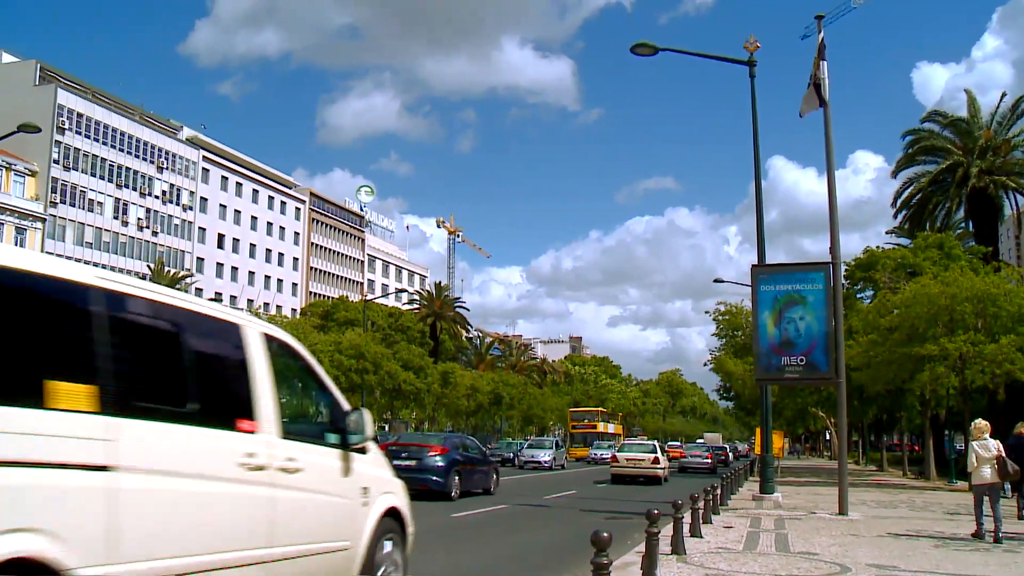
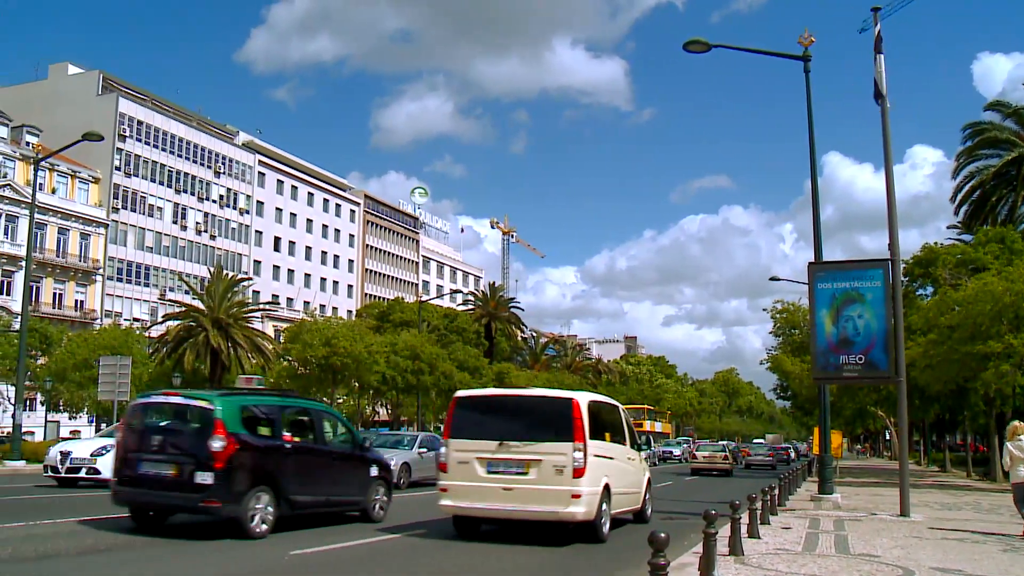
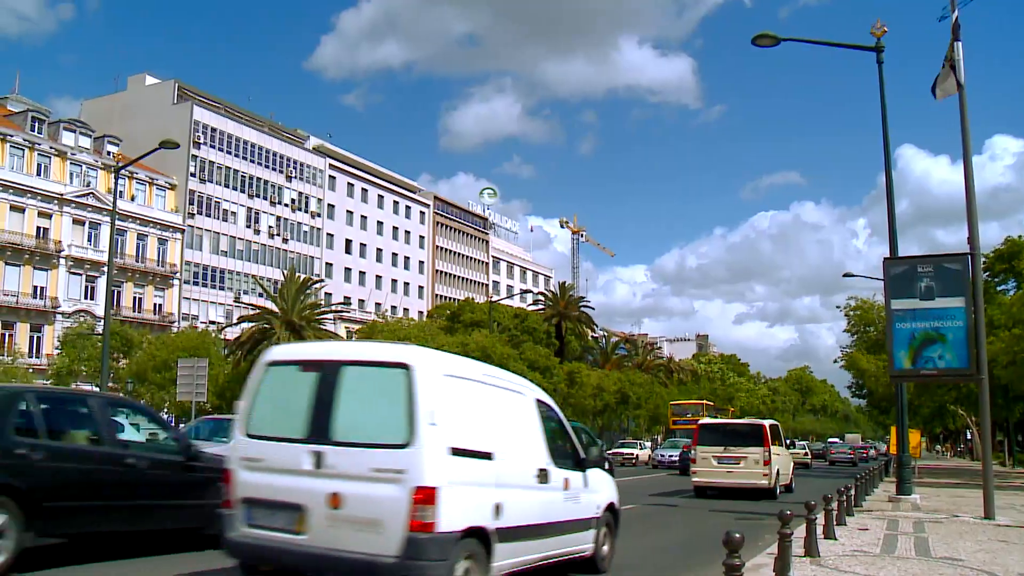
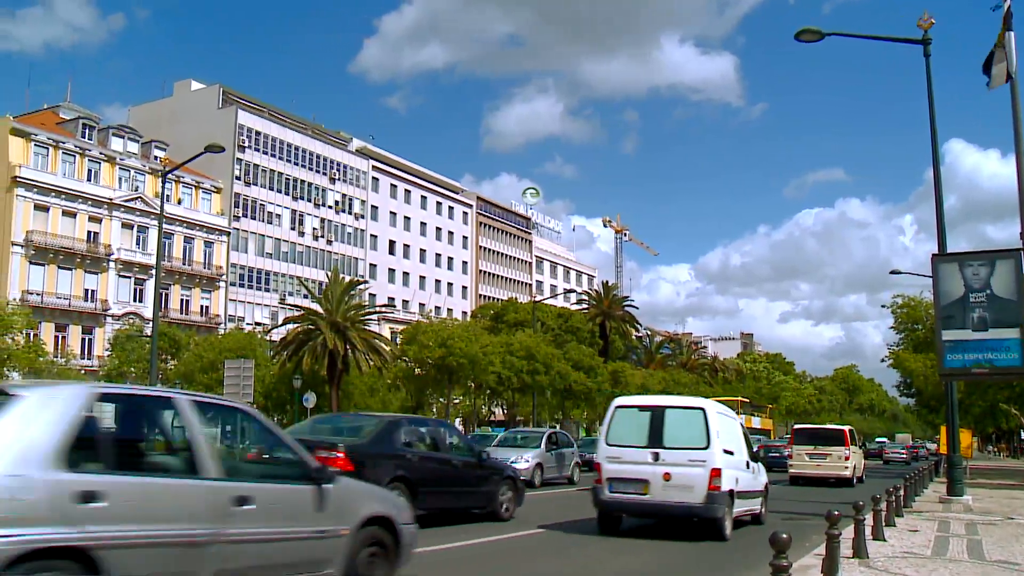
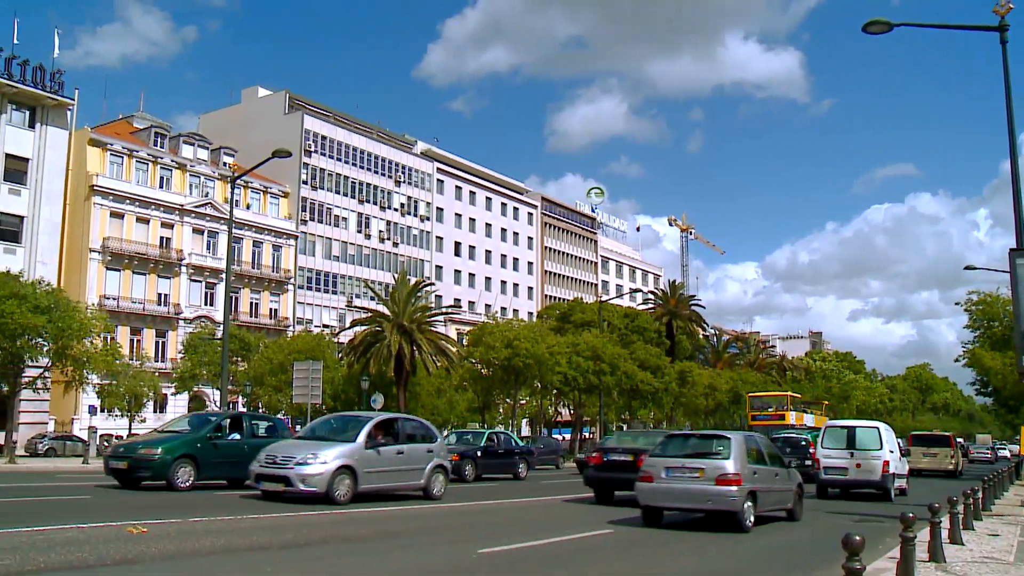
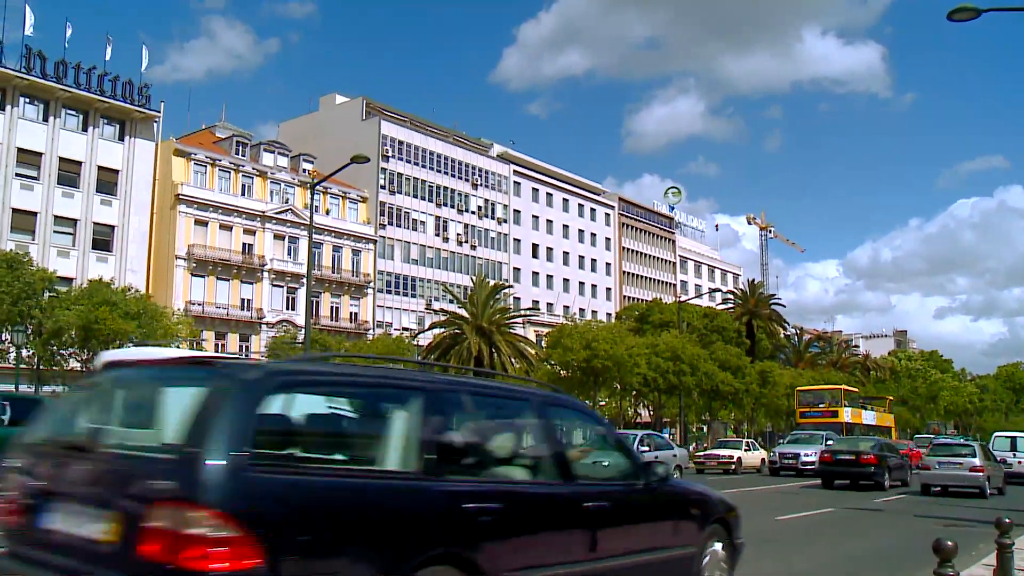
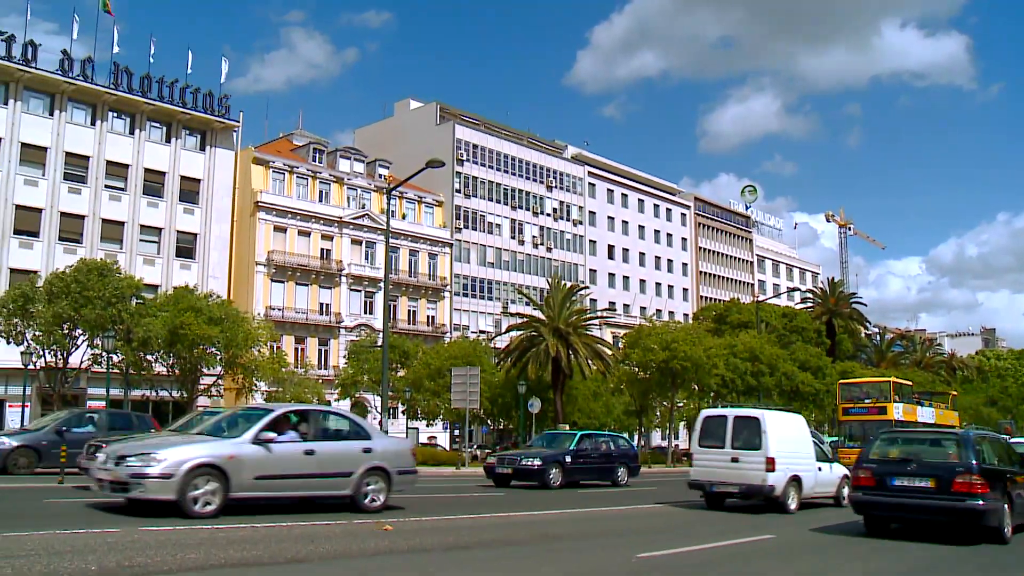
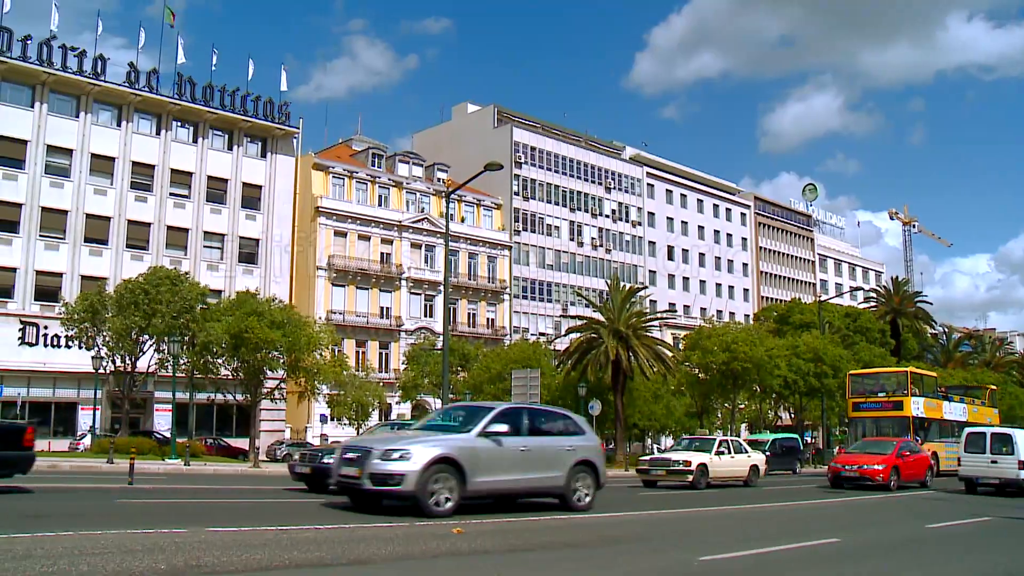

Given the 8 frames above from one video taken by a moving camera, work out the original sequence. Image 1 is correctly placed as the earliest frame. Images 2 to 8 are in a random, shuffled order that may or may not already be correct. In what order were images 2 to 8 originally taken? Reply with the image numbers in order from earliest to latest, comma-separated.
2, 3, 4, 5, 6, 7, 8
